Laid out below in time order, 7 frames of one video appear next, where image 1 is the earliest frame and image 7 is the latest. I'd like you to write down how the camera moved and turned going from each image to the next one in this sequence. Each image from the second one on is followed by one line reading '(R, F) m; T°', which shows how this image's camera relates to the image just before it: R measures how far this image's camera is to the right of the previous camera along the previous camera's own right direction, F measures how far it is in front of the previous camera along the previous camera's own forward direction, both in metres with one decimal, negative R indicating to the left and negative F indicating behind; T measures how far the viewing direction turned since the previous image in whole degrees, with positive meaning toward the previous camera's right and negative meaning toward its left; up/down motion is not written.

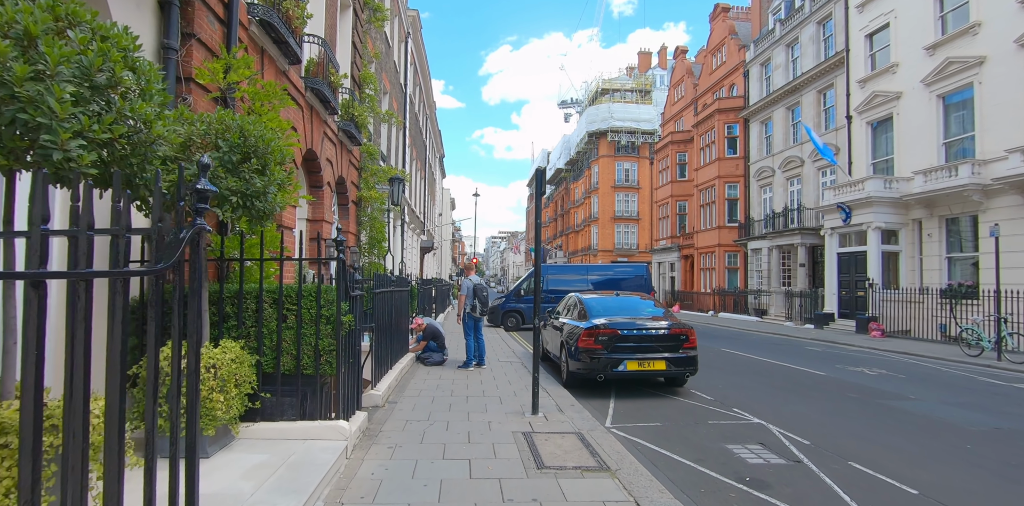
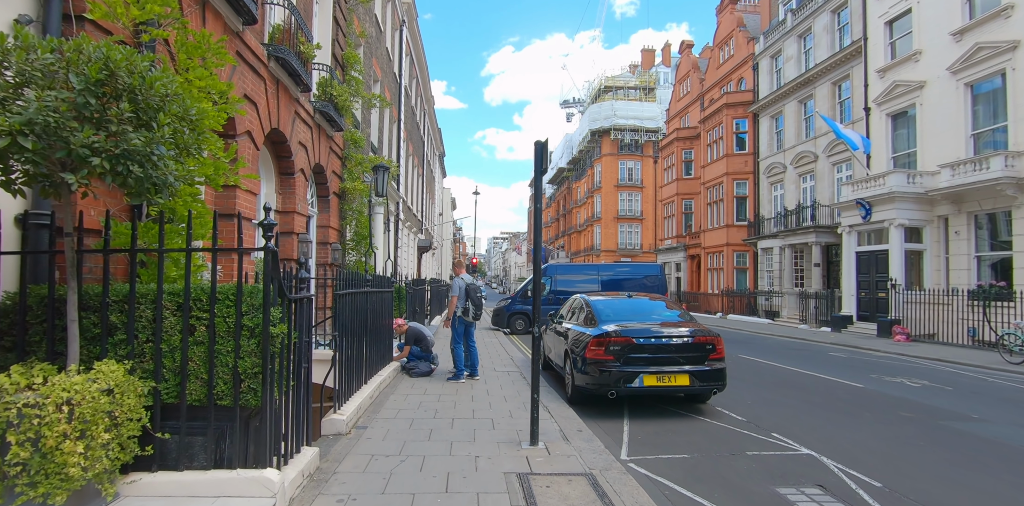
(+0.1, +1.1) m; 0°
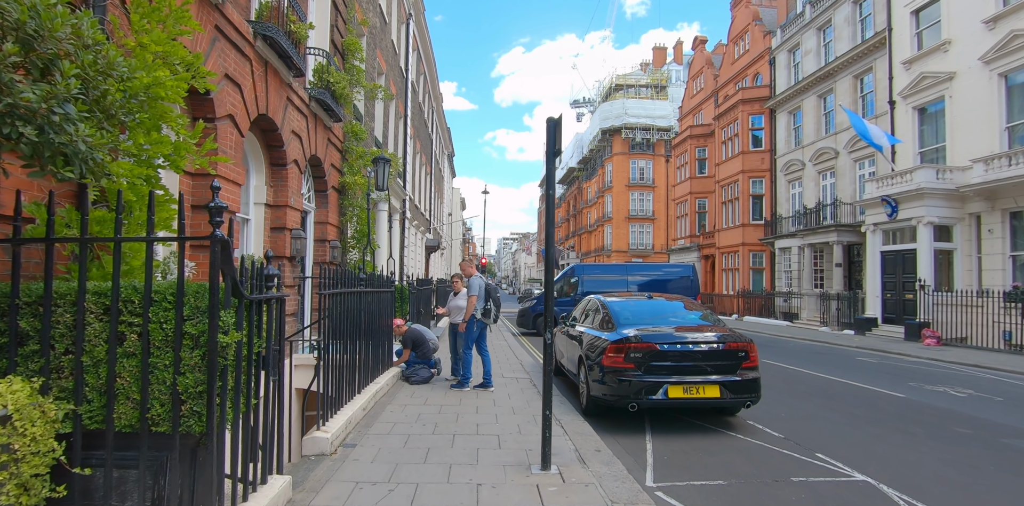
(0.0, +0.6) m; -1°
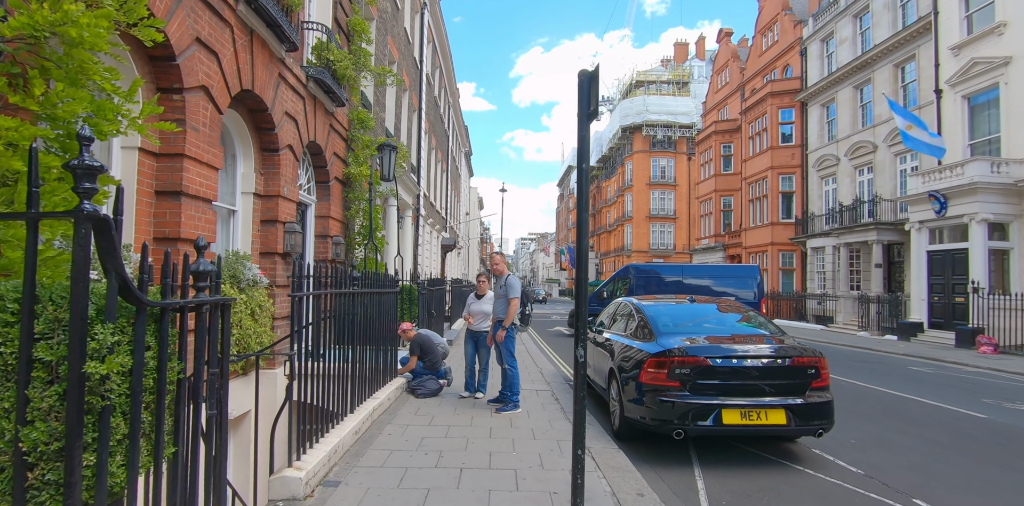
(0.0, +0.9) m; -2°
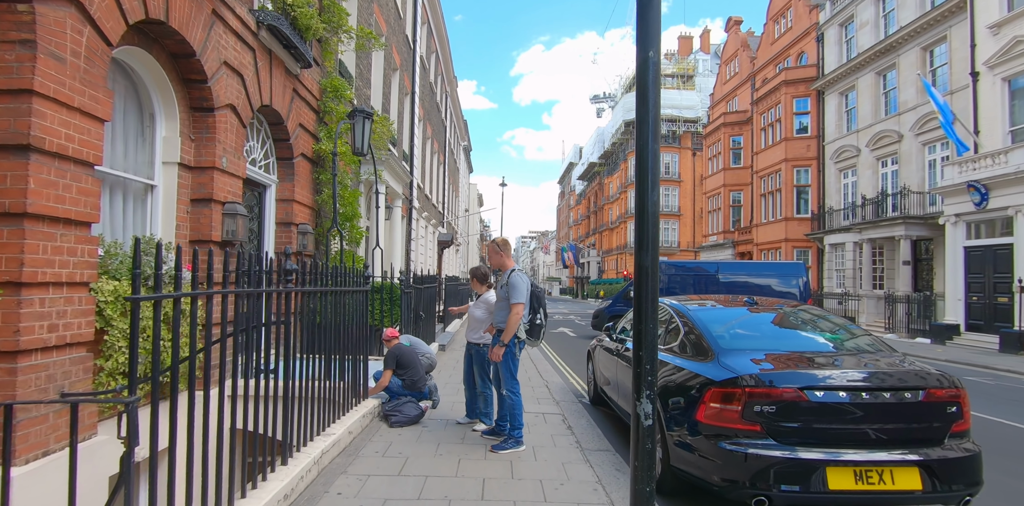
(0.0, +1.4) m; 0°
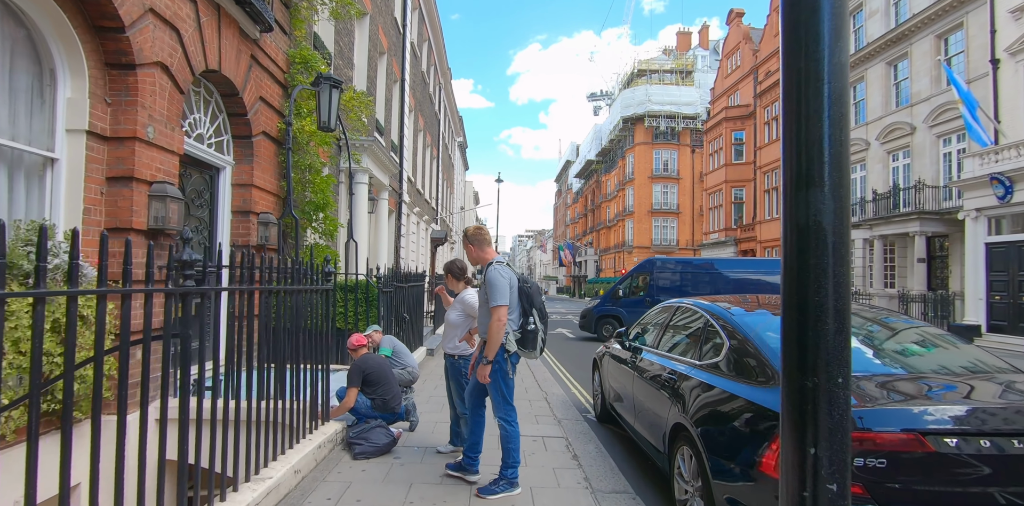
(0.0, +1.0) m; 0°
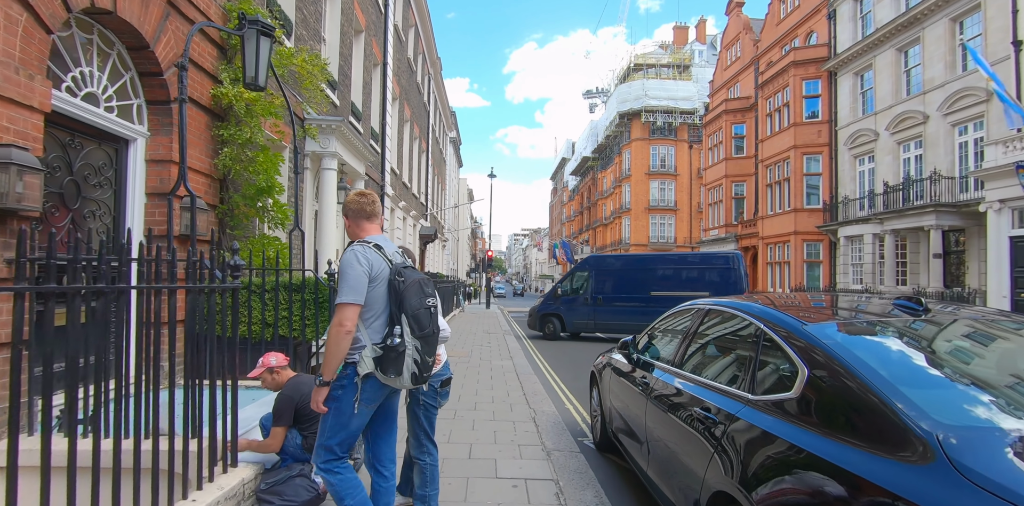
(+0.2, +1.1) m; 0°
